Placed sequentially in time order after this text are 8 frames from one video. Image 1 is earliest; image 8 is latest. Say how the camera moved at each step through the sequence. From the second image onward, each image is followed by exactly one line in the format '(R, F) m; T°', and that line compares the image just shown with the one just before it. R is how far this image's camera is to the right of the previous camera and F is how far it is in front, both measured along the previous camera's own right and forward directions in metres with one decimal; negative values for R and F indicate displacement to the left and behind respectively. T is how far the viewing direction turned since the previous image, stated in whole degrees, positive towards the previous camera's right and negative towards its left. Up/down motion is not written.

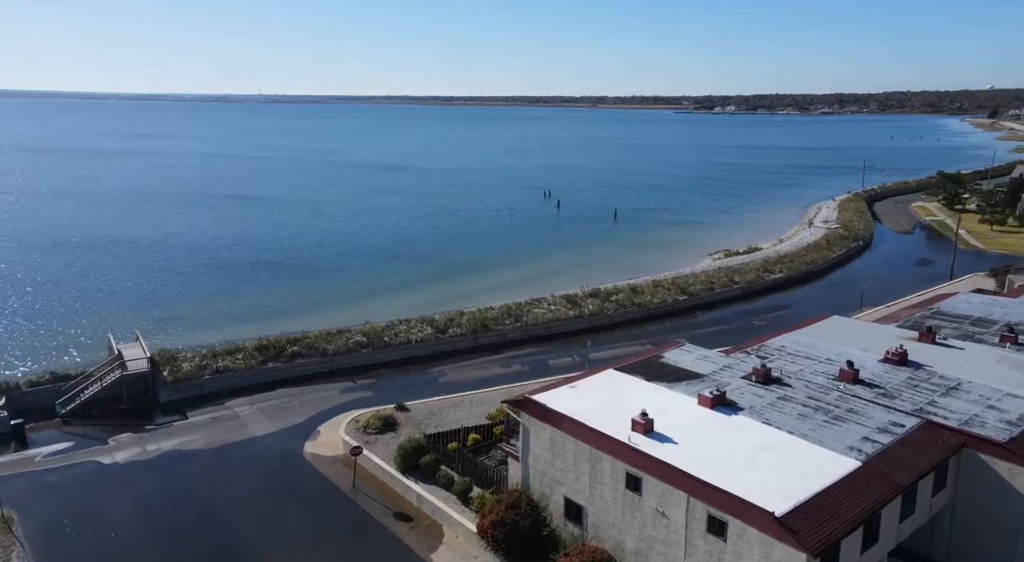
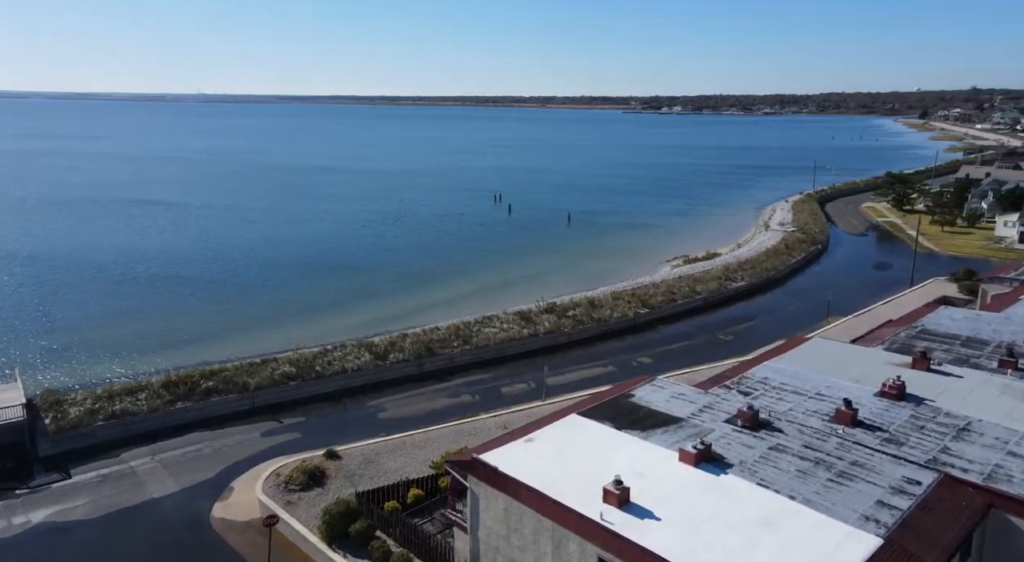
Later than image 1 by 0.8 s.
(+0.1, +2.3) m; +4°
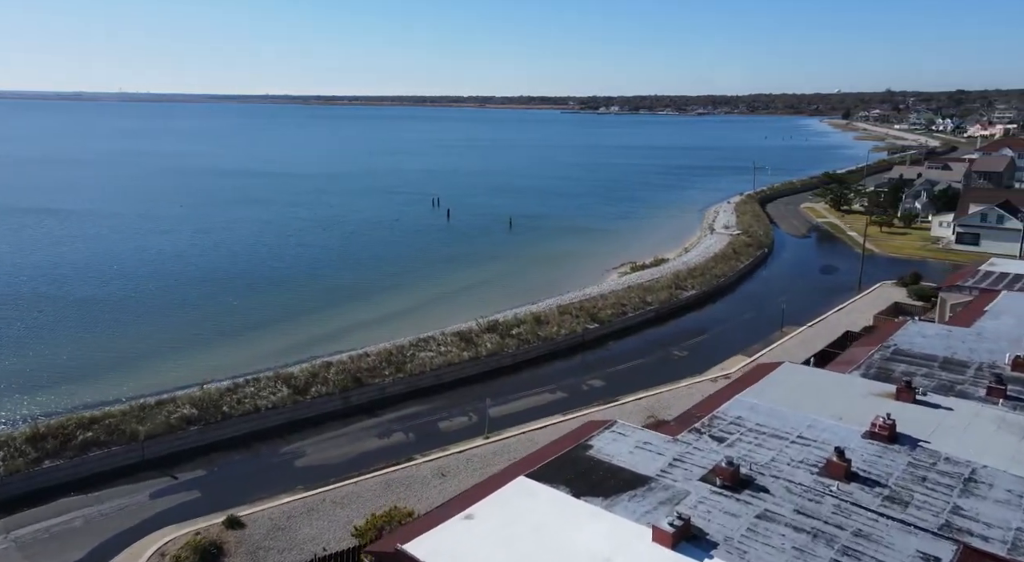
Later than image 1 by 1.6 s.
(+0.1, +2.3) m; +4°
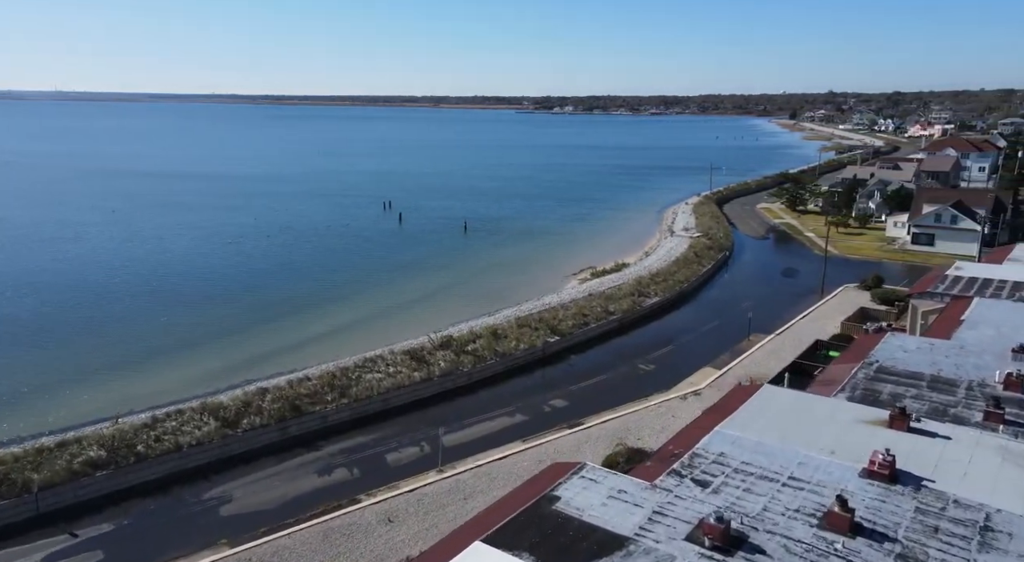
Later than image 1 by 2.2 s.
(+0.1, +1.7) m; +3°
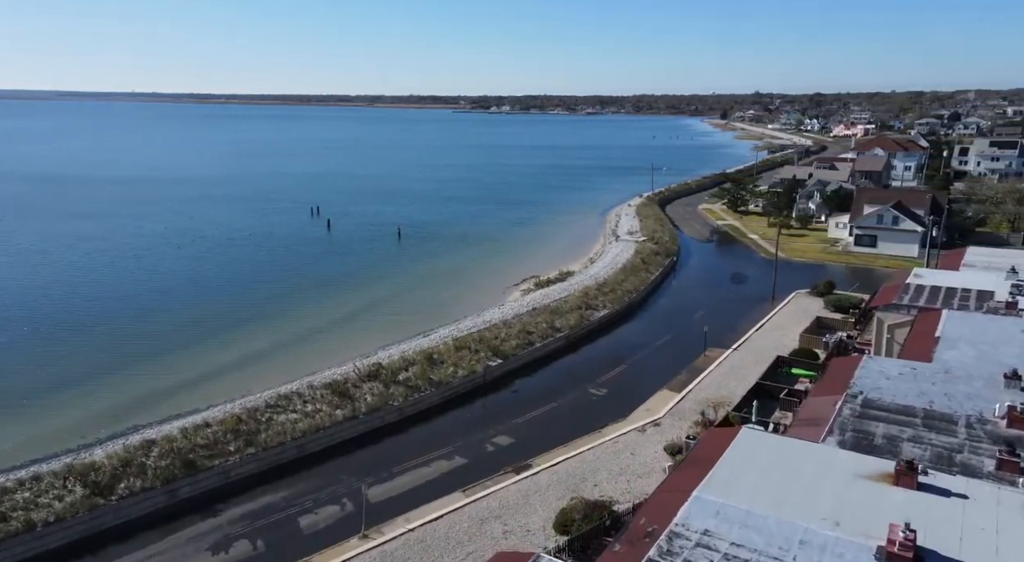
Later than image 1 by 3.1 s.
(+0.1, +2.5) m; +4°
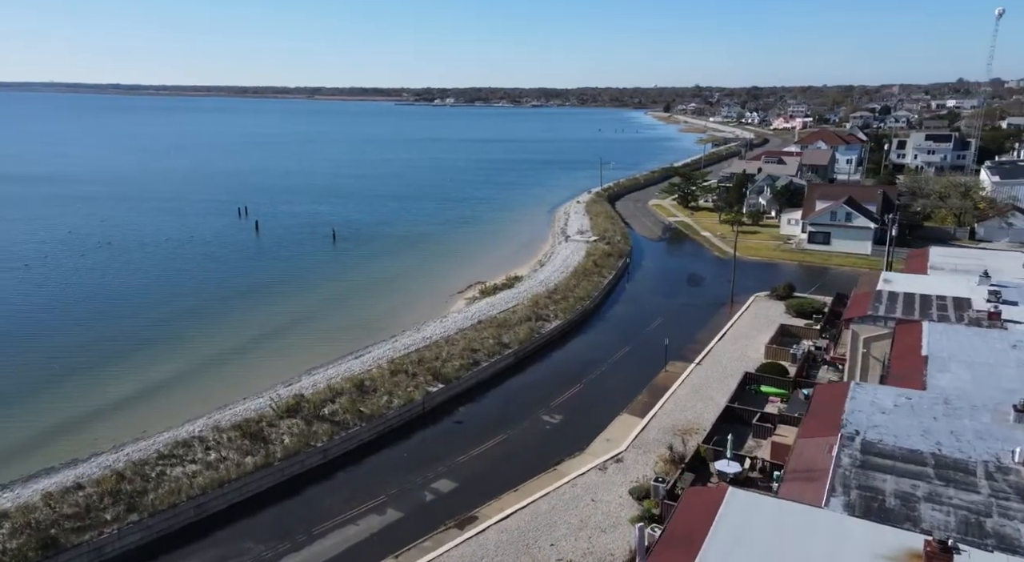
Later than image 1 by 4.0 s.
(+0.2, +2.5) m; +4°
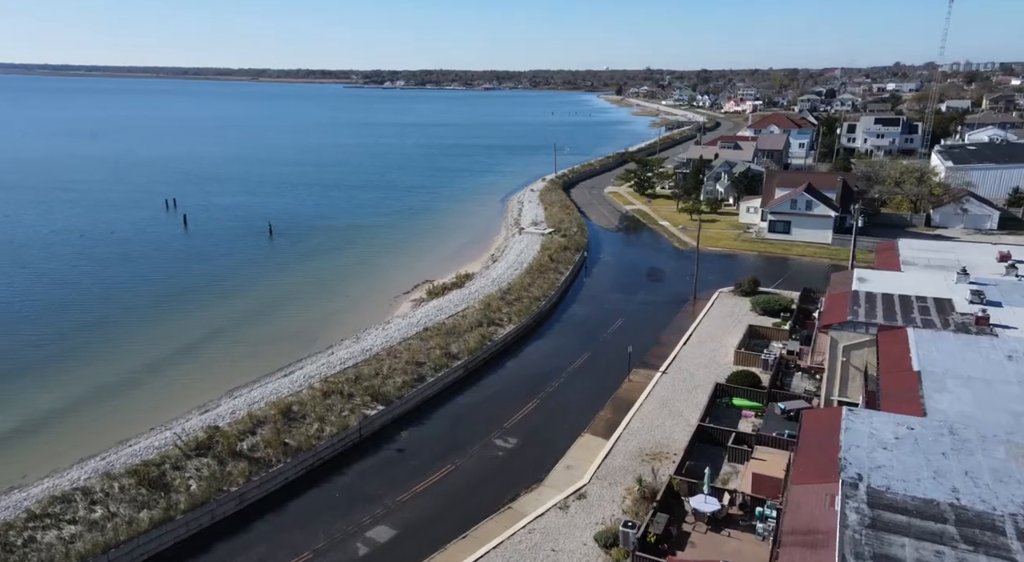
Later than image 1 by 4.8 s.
(+0.2, +2.2) m; +3°
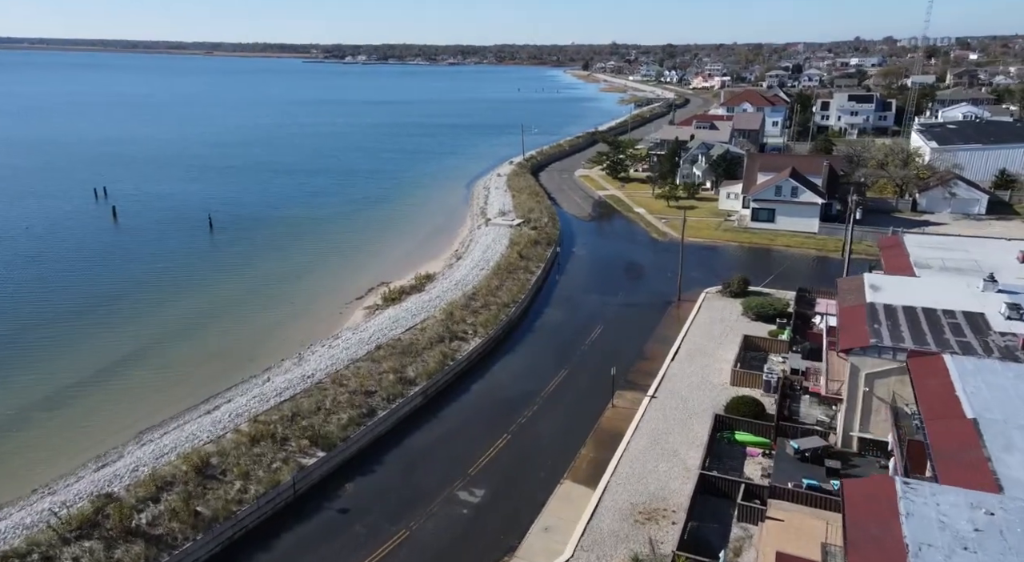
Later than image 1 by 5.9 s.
(+0.1, +3.2) m; +2°
